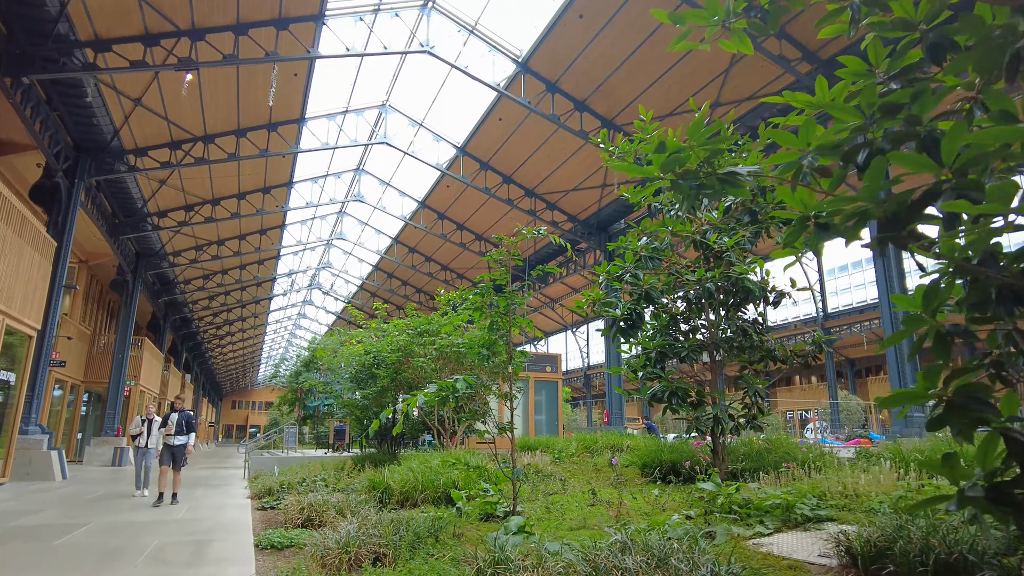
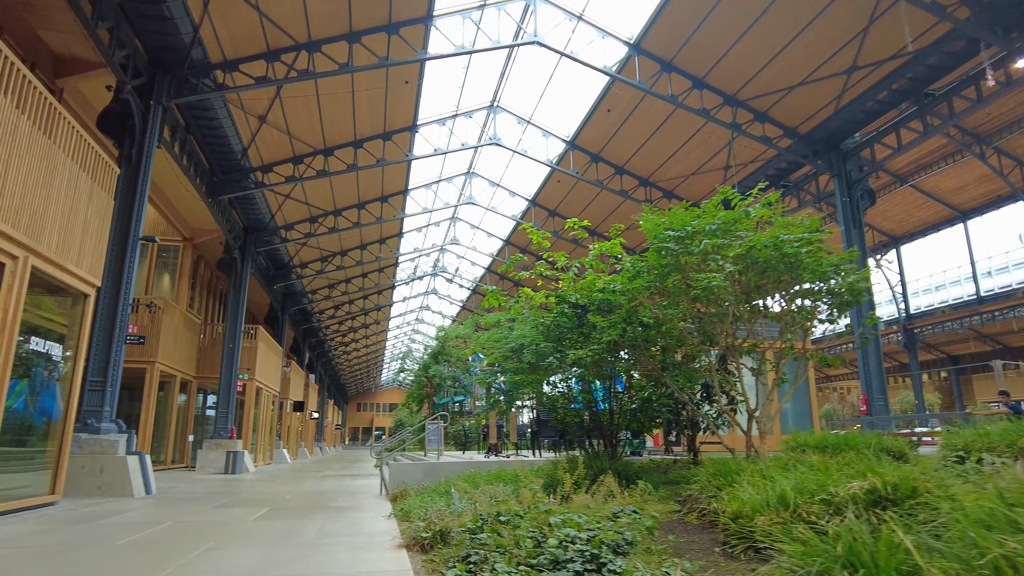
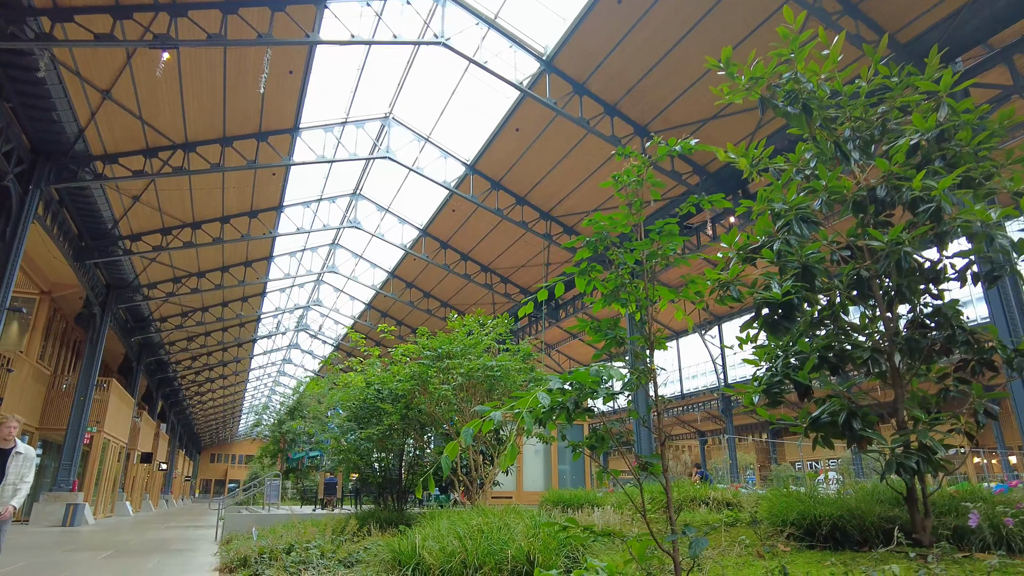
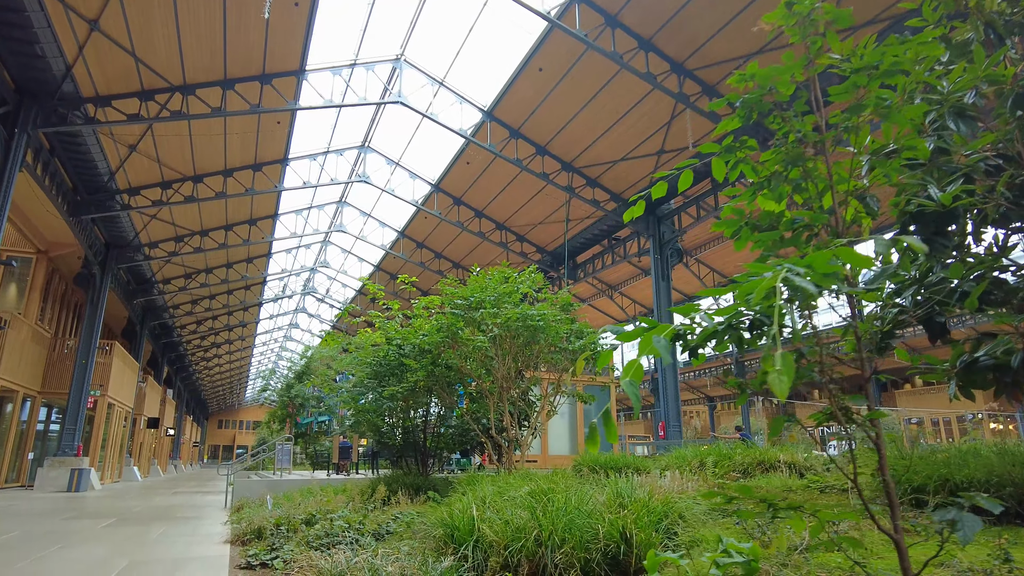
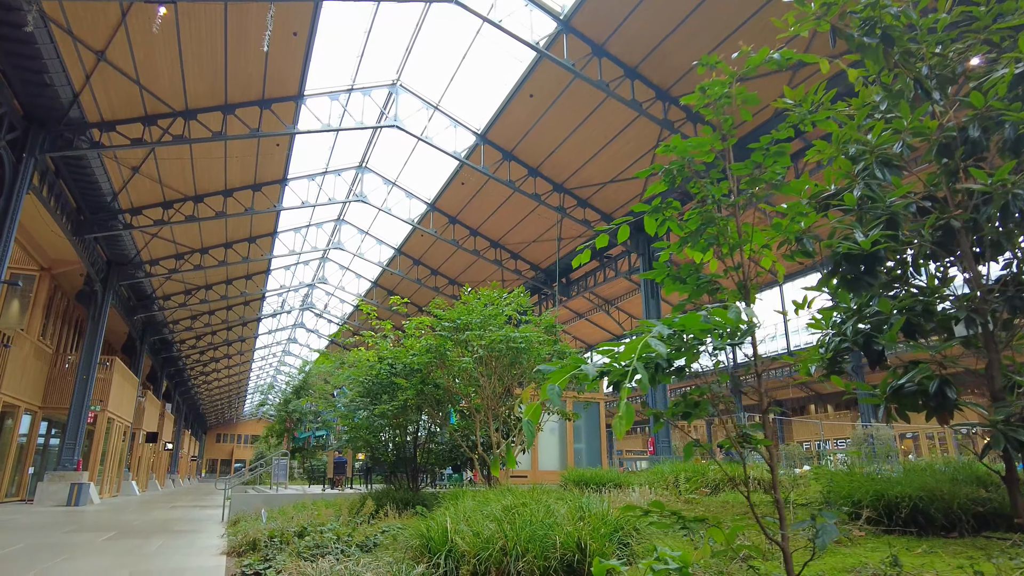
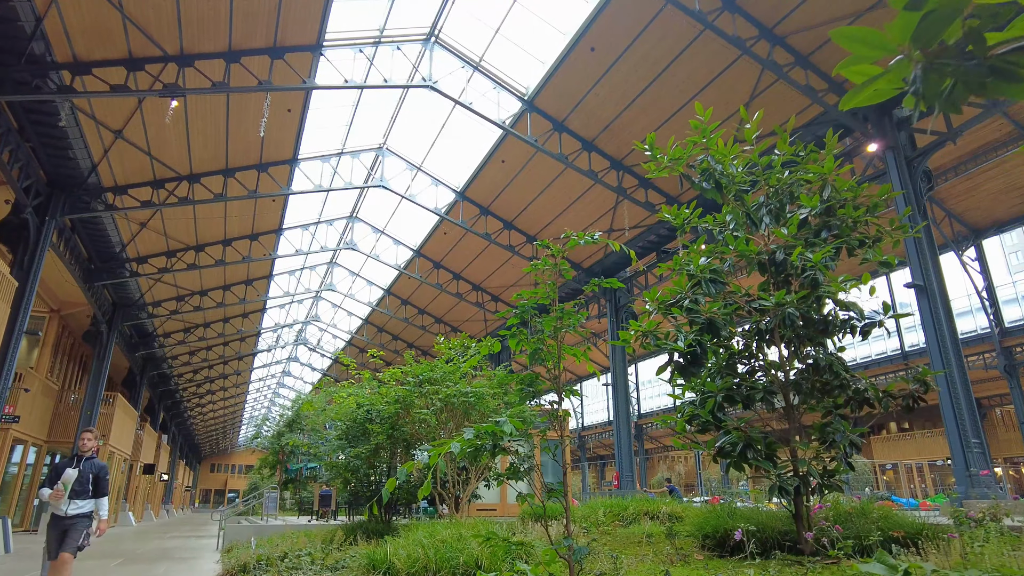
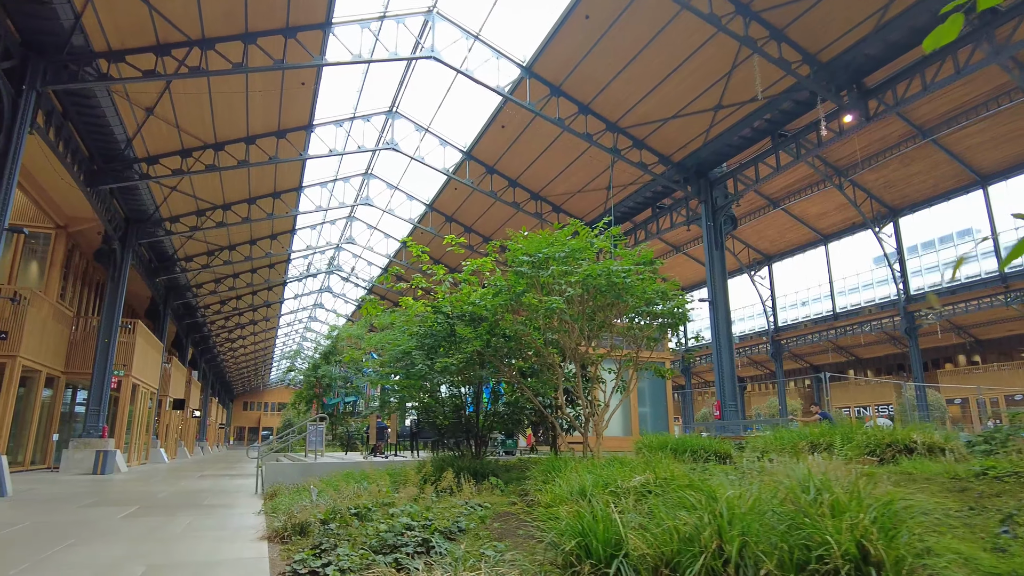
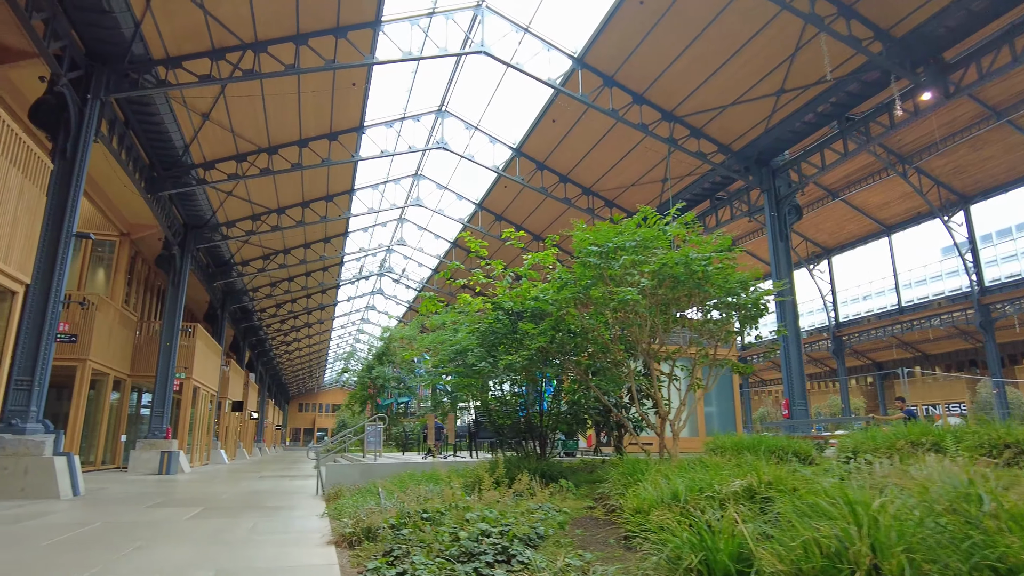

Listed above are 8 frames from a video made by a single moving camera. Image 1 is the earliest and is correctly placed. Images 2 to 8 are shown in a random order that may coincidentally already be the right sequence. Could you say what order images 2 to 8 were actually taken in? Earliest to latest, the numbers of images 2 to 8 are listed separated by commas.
6, 3, 5, 4, 7, 8, 2
